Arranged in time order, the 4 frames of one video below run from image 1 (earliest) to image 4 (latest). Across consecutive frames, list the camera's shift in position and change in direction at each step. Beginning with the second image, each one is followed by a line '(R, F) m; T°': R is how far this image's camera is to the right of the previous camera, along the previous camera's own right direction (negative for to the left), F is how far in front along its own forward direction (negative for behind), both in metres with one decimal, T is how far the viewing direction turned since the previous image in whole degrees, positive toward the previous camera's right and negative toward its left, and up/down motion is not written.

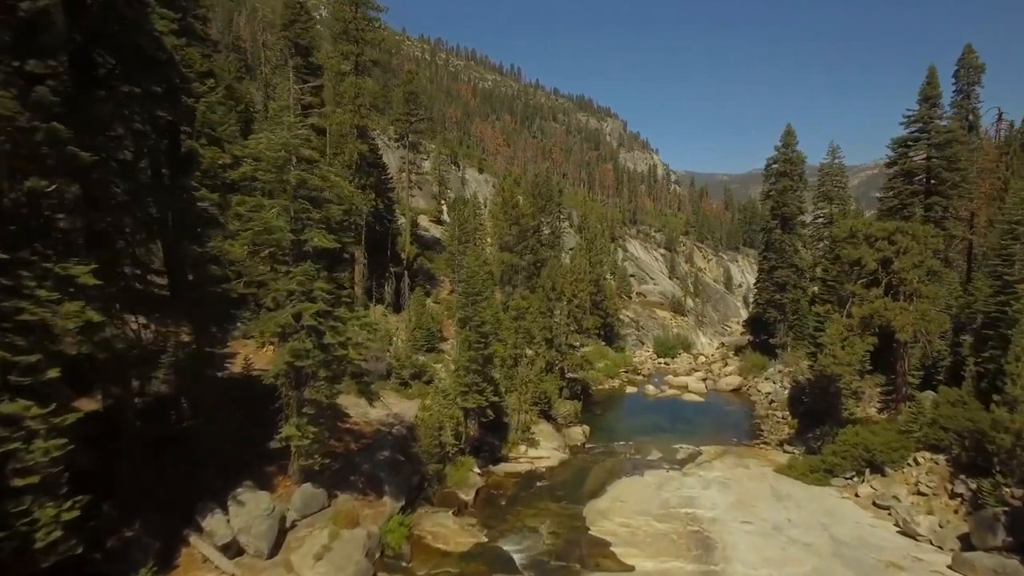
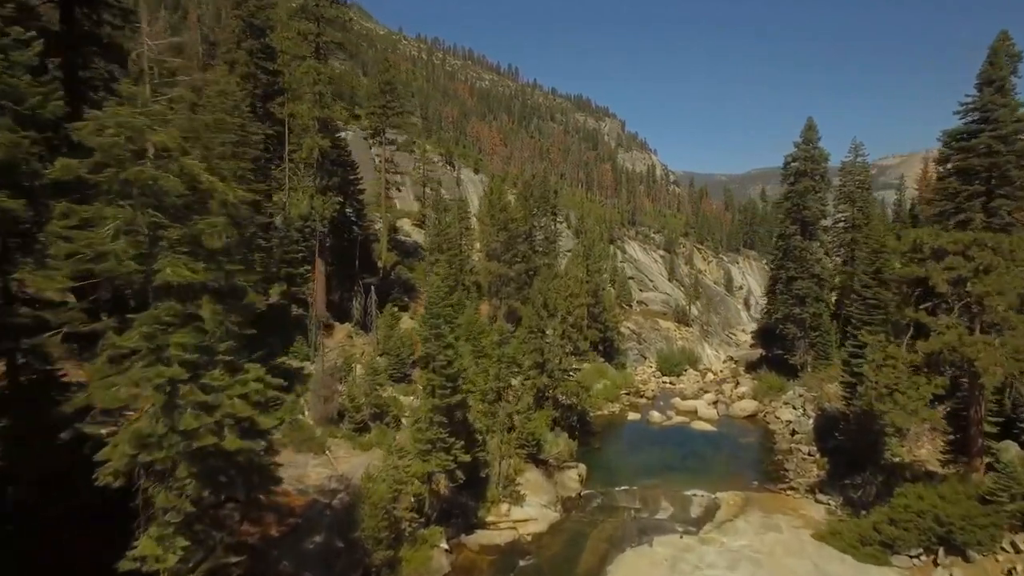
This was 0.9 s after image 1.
(+0.4, +5.0) m; 0°
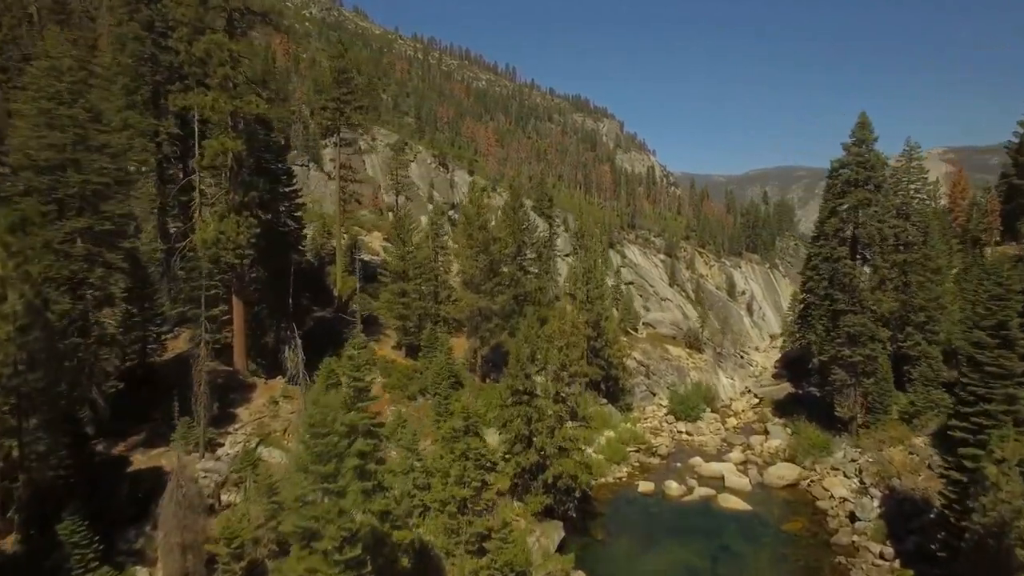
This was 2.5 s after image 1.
(+0.5, +8.1) m; 0°
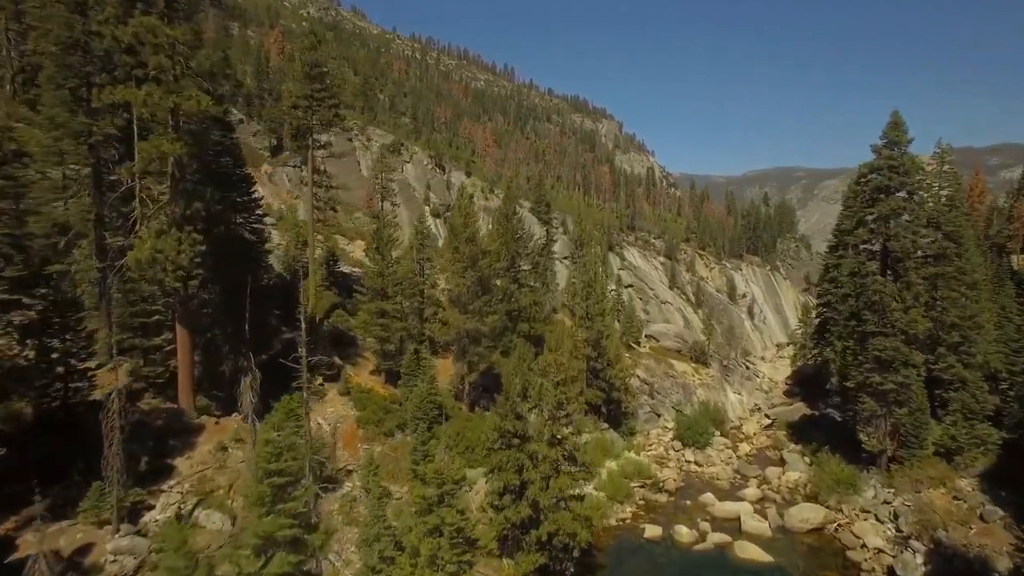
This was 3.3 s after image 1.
(+0.2, +3.6) m; 0°
